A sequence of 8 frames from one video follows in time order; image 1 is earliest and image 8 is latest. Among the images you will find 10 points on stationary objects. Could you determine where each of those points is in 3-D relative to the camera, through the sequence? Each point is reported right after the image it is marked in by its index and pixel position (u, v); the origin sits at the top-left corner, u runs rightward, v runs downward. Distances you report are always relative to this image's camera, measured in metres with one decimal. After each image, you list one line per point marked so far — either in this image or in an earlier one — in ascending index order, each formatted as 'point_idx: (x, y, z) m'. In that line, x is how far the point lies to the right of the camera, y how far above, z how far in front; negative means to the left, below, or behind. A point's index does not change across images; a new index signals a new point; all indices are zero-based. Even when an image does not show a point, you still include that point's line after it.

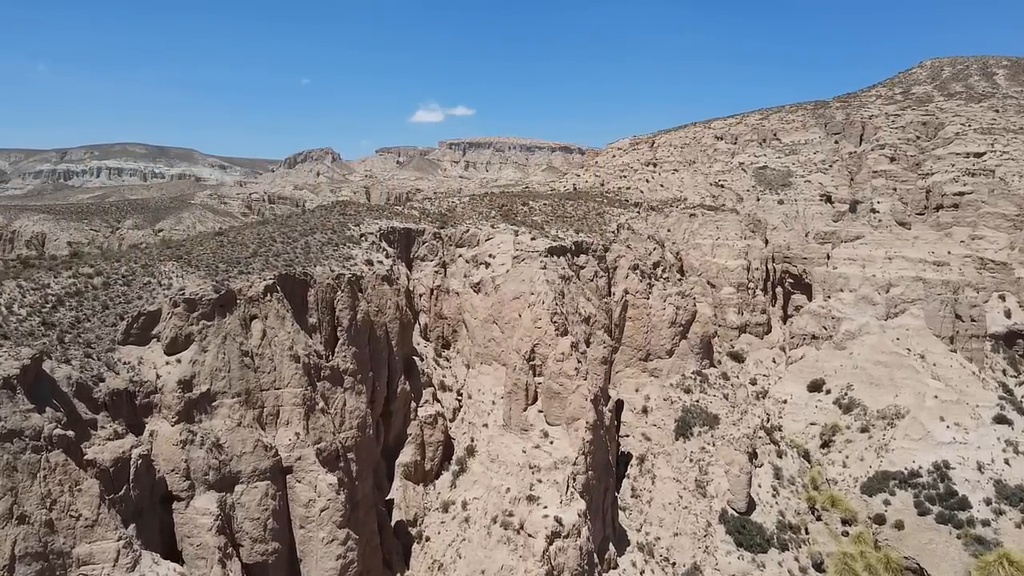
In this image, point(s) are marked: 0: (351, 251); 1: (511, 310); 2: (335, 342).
0: (-4.0, +0.9, +18.3) m
1: (0.0, -0.6, +19.8) m
2: (-3.9, -1.2, +16.0) m
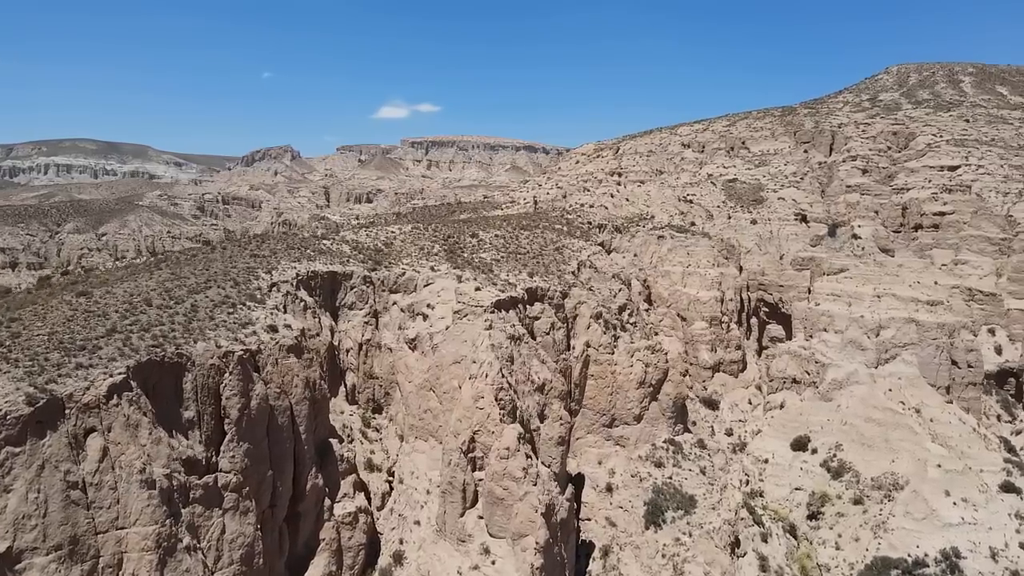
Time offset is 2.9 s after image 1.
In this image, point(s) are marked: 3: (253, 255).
0: (-5.3, -0.5, +14.9) m
1: (-1.4, -2.1, +16.6) m
2: (-5.0, -2.6, +12.6) m
3: (-6.8, +0.9, +19.2) m
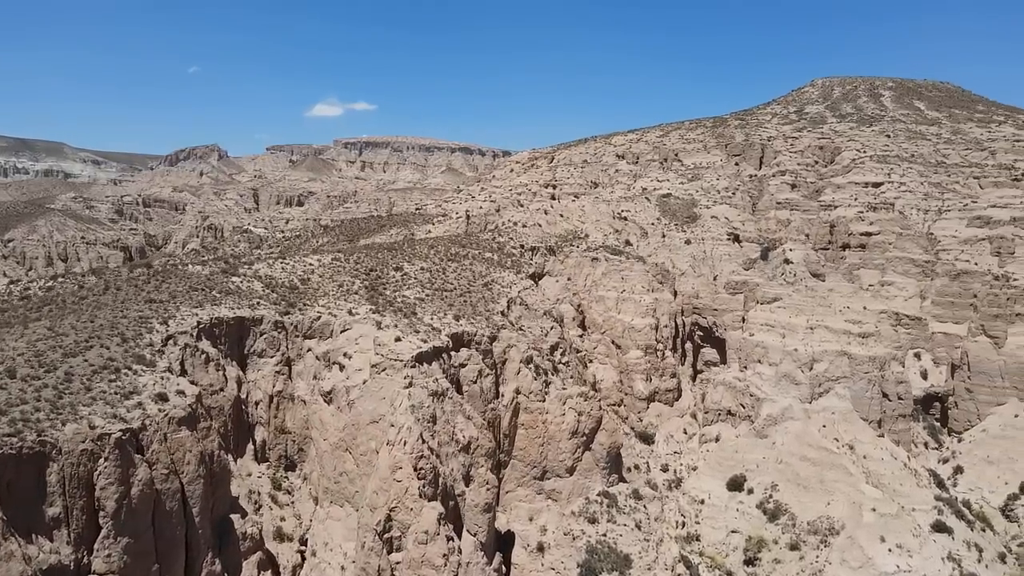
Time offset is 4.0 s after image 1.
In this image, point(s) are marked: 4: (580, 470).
0: (-6.7, -1.6, +13.2) m
1: (-3.0, -3.2, +15.2) m
2: (-6.3, -3.7, +11.0) m
3: (-8.6, -0.3, +17.4) m
4: (+1.7, -4.5, +18.2) m
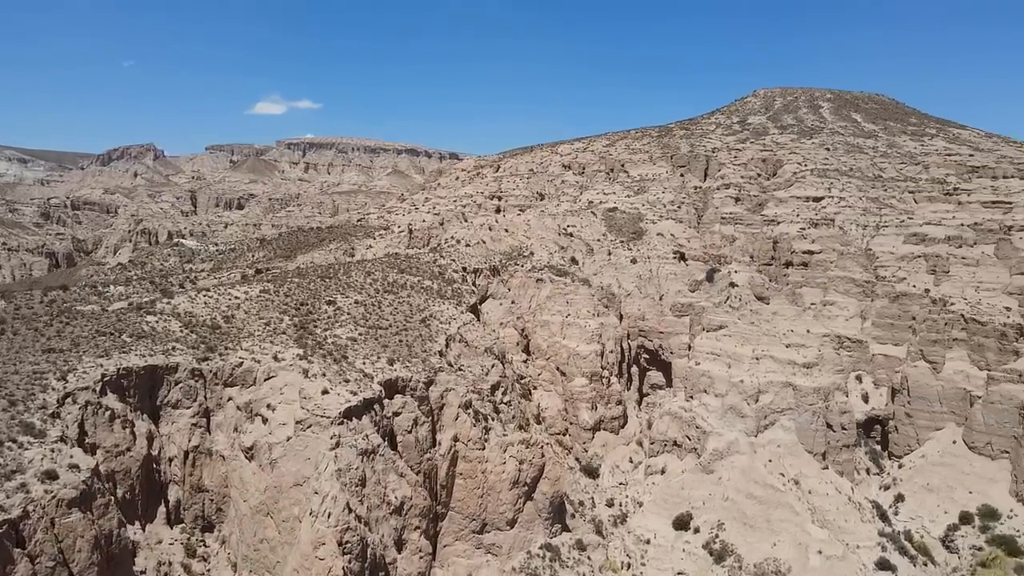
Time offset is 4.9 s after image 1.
0: (-7.8, -2.6, +11.7) m
1: (-4.2, -4.1, +14.1) m
2: (-7.2, -4.7, +9.6) m
3: (-10.0, -1.3, +15.8) m
4: (+0.2, -5.5, +17.3) m
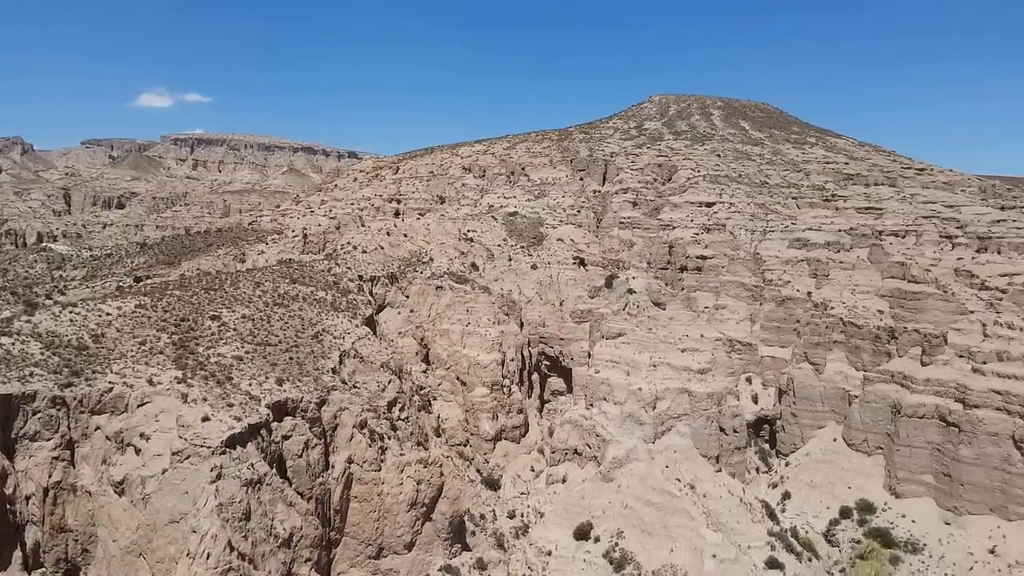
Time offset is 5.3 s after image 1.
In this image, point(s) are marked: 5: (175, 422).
0: (-9.4, -3.0, +10.2) m
1: (-6.1, -4.5, +13.0) m
2: (-8.5, -5.1, +8.1) m
3: (-12.1, -1.7, +14.0) m
4: (-2.1, -5.8, +16.8) m
5: (-6.8, -2.7, +14.7) m
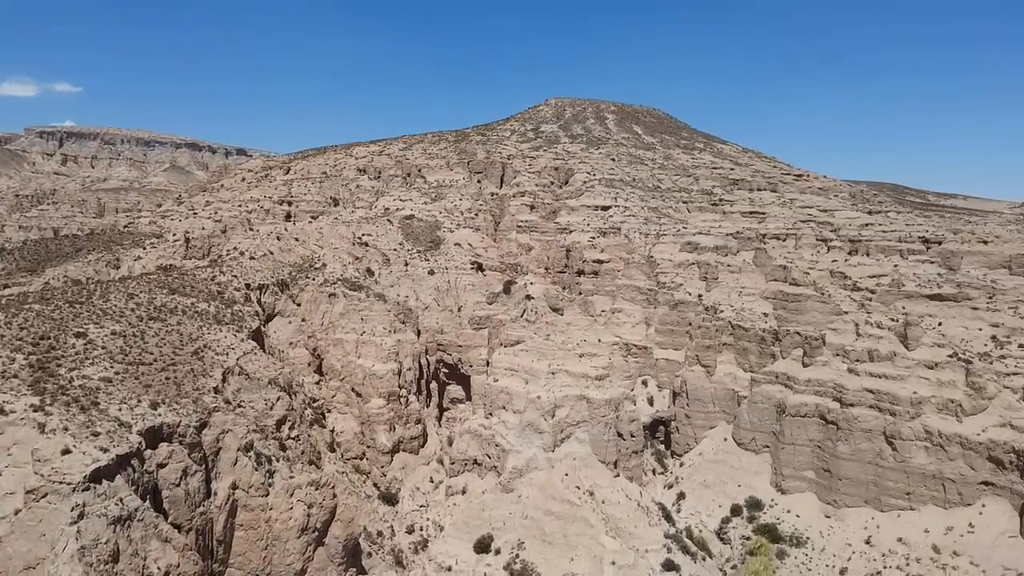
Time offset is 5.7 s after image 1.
0: (-10.7, -3.4, +8.4) m
1: (-7.8, -4.8, +11.6) m
2: (-9.5, -5.5, +6.5) m
3: (-13.9, -2.1, +11.8) m
4: (-4.3, -6.1, +16.0) m
5: (-8.7, -3.0, +13.2) m
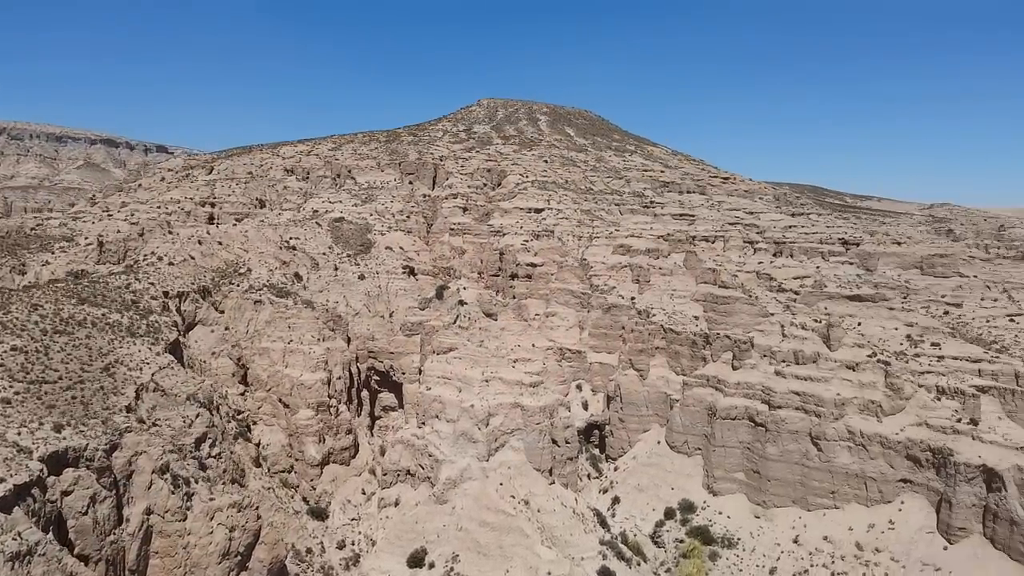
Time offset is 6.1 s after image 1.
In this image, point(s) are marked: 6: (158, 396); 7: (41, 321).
0: (-11.4, -3.7, +7.1) m
1: (-8.8, -5.1, +10.5) m
2: (-10.0, -5.8, +5.3) m
3: (-14.9, -2.4, +10.2) m
4: (-5.7, -6.4, +15.2) m
5: (-9.8, -3.3, +12.0) m
6: (-8.3, -2.5, +17.2) m
7: (-12.0, -1.0, +18.7) m
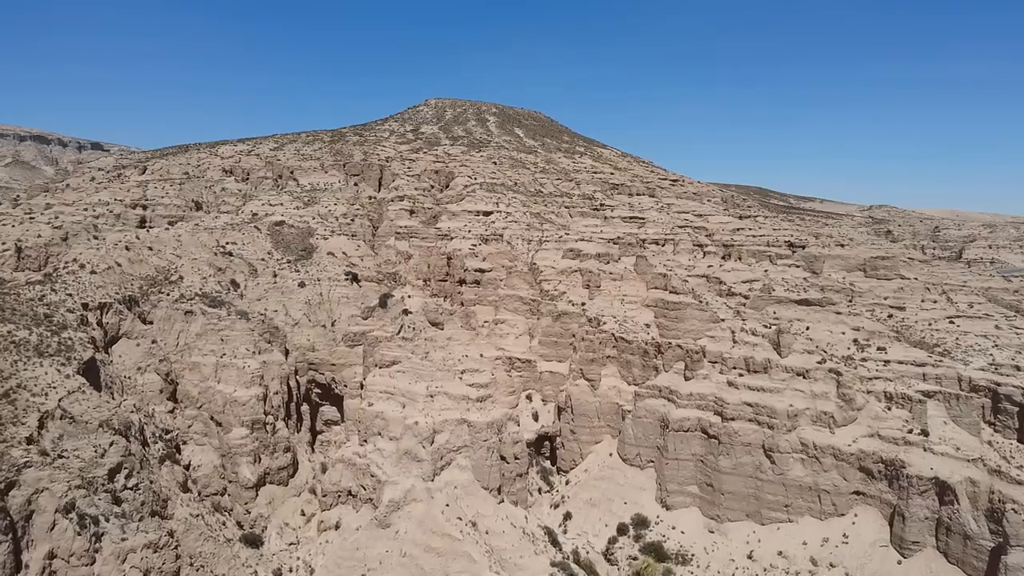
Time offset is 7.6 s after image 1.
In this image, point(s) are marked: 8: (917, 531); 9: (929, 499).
0: (-11.9, -4.1, +5.4) m
1: (-9.5, -5.5, +9.0) m
2: (-10.4, -6.1, +3.7) m
3: (-15.6, -2.8, +8.2) m
4: (-6.8, -6.7, +13.8) m
5: (-10.7, -3.6, +10.4) m
6: (-9.5, -2.9, +15.6) m
7: (-13.3, -1.3, +16.9) m
8: (+10.6, -6.4, +19.3) m
9: (+11.0, -5.5, +19.3) m
